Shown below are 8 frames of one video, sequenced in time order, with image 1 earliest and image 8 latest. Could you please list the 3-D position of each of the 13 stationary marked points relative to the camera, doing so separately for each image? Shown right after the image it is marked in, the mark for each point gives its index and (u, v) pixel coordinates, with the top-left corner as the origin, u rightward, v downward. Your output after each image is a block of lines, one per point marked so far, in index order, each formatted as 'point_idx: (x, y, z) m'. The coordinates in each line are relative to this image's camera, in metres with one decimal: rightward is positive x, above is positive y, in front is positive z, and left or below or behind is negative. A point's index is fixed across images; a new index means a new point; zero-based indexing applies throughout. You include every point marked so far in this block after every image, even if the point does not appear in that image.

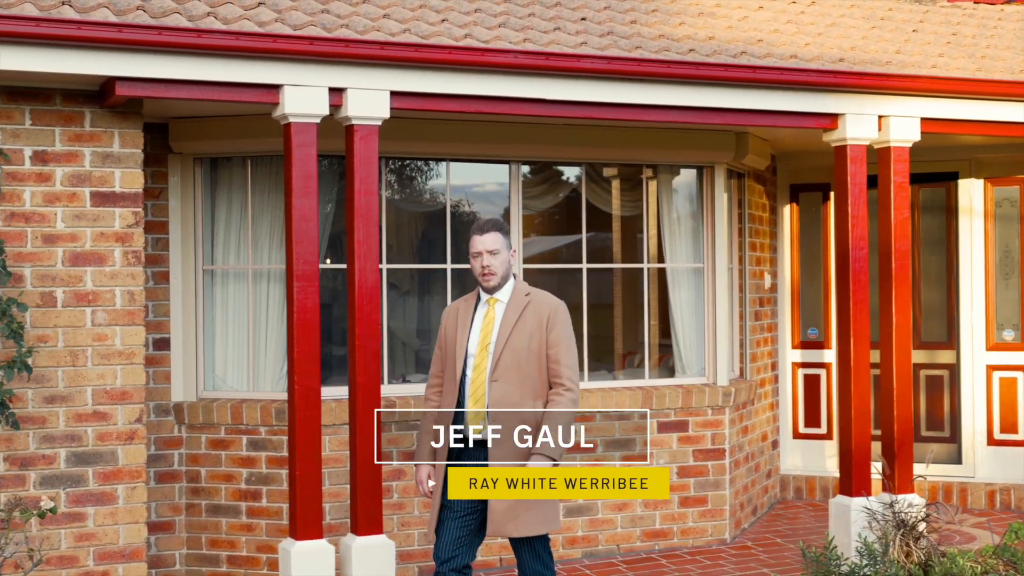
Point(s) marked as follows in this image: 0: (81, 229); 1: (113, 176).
0: (-1.6, +0.2, +5.2) m
1: (-1.5, +0.4, +5.3) m
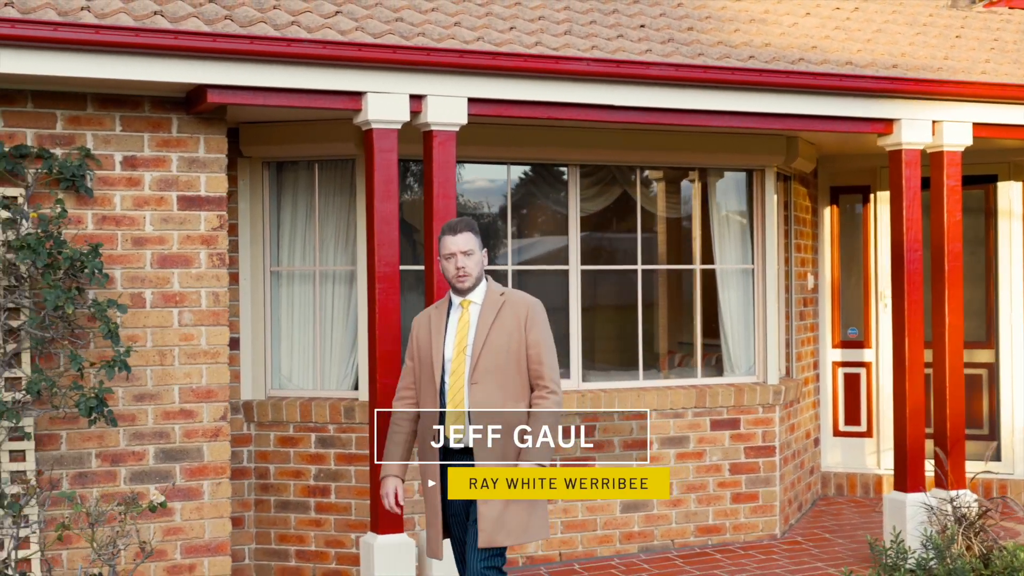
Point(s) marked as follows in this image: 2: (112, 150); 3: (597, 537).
0: (-1.3, +0.2, +5.4) m
1: (-1.2, +0.4, +5.4) m
2: (-1.5, +0.5, +5.3) m
3: (+0.4, -1.2, +6.9) m
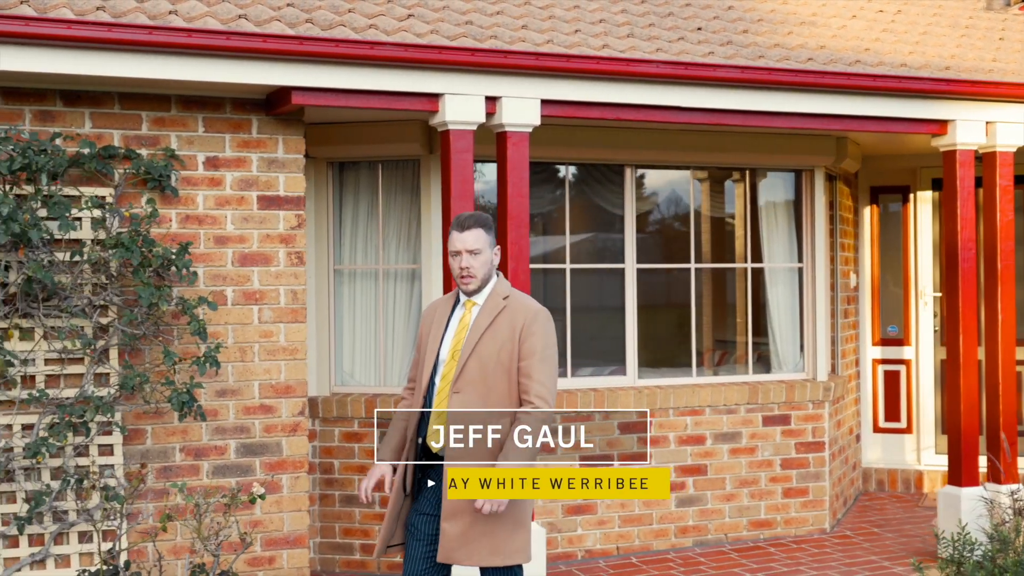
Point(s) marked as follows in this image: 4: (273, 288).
0: (-1.0, +0.2, +5.5) m
1: (-0.9, +0.4, +5.5) m
2: (-1.2, +0.5, +5.4) m
3: (+0.7, -1.2, +7.0) m
4: (-0.9, 0.0, +5.5) m
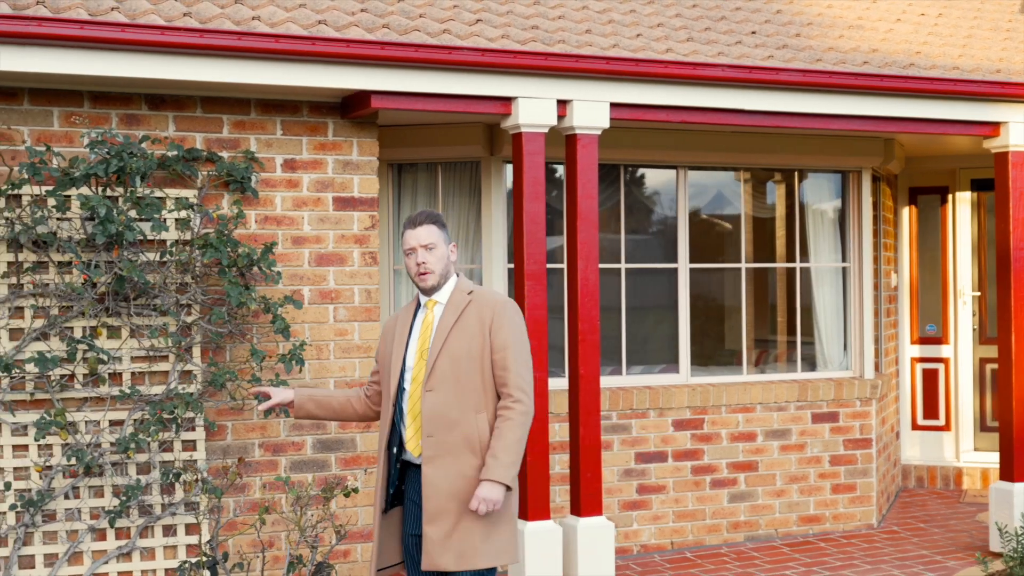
0: (-0.8, +0.2, +5.6) m
1: (-0.6, +0.4, +5.7) m
2: (-0.9, +0.5, +5.5) m
3: (+1.0, -1.2, +7.1) m
4: (-0.7, 0.0, +5.7) m
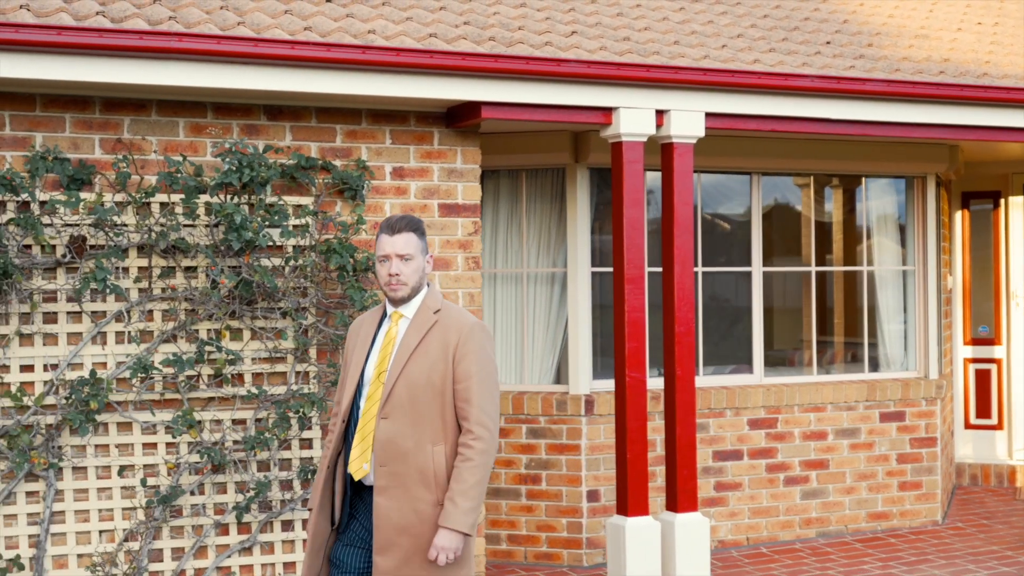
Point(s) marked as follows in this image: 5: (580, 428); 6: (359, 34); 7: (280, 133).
0: (-0.3, +0.2, +5.8) m
1: (-0.2, +0.4, +5.9) m
2: (-0.5, +0.5, +5.7) m
3: (+1.4, -1.2, +7.3) m
4: (-0.3, 0.0, +5.9) m
5: (+0.3, -0.7, +6.8) m
6: (-0.6, +1.0, +5.5) m
7: (-0.9, +0.6, +5.5) m
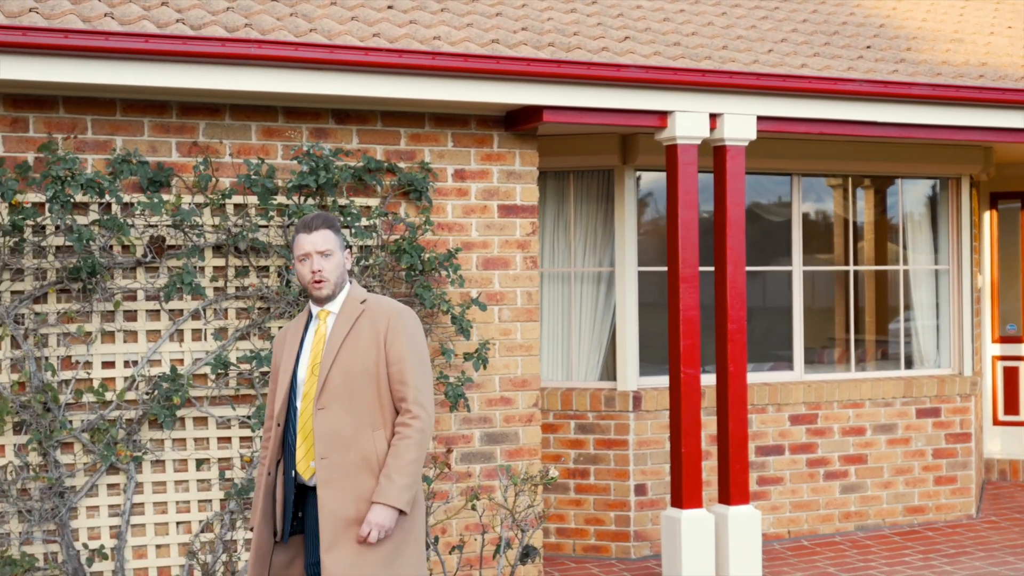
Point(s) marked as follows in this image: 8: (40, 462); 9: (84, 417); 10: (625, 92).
0: (-0.1, +0.2, +6.0) m
1: (0.0, +0.4, +6.0) m
2: (-0.3, +0.5, +5.9) m
3: (+1.7, -1.2, +7.5) m
4: (0.0, 0.0, +6.0) m
5: (+0.6, -0.7, +7.0) m
6: (-0.4, +1.0, +5.6) m
7: (-0.7, +0.6, +5.7) m
8: (-1.7, -0.6, +5.0) m
9: (-1.6, -0.5, +5.1) m
10: (+0.5, +0.8, +5.9) m
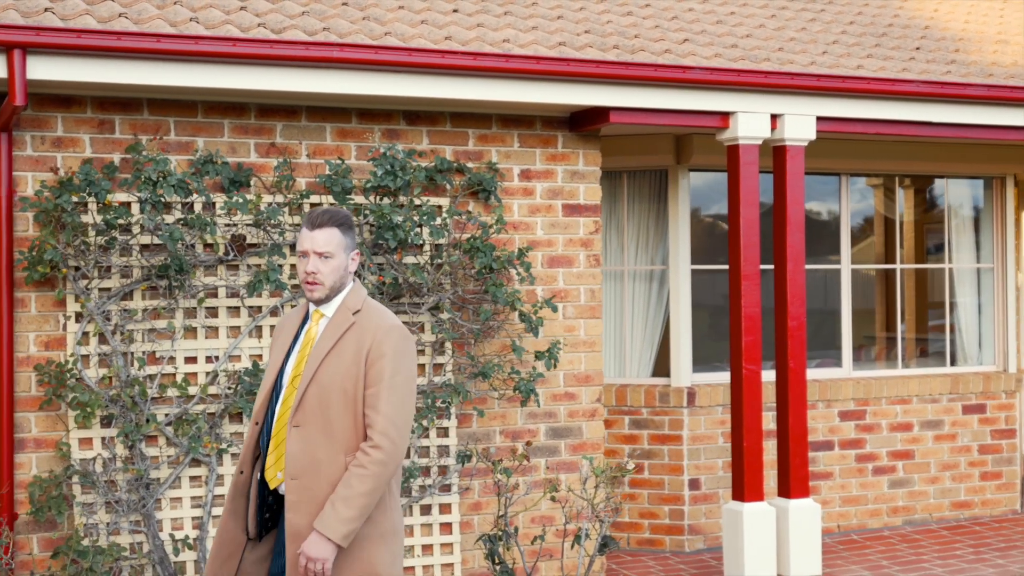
0: (+0.2, +0.2, +6.1) m
1: (+0.3, +0.4, +6.2) m
2: (0.0, +0.5, +6.0) m
3: (+1.9, -1.2, +7.6) m
4: (+0.3, 0.0, +6.2) m
5: (+0.9, -0.7, +7.1) m
6: (-0.1, +1.0, +5.8) m
7: (-0.4, +0.6, +5.8) m
8: (-1.4, -0.6, +5.2) m
9: (-1.3, -0.5, +5.2) m
10: (+0.7, +0.8, +6.0) m
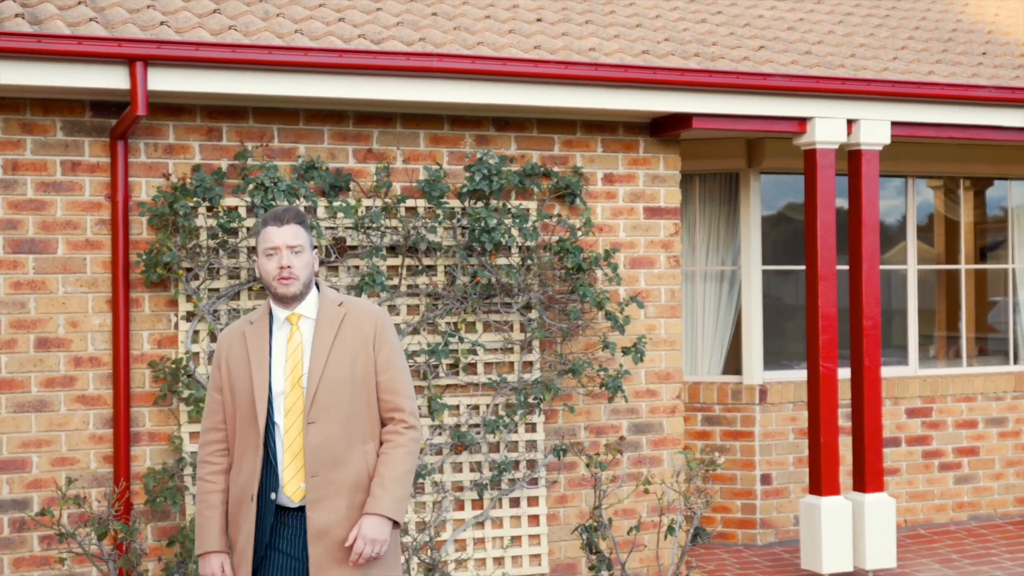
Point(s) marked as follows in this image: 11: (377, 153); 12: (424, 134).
0: (+0.6, +0.2, +6.3) m
1: (+0.7, +0.4, +6.3) m
2: (+0.4, +0.5, +6.2) m
3: (+2.4, -1.2, +7.8) m
4: (+0.7, 0.0, +6.3) m
5: (+1.3, -0.7, +7.3) m
6: (+0.3, +1.0, +6.0) m
7: (0.0, +0.6, +6.0) m
8: (-1.1, -0.6, +5.4) m
9: (-0.9, -0.5, +5.5) m
10: (+1.1, +0.8, +6.2) m
11: (-0.6, +0.6, +5.7) m
12: (-0.4, +0.6, +5.8) m
